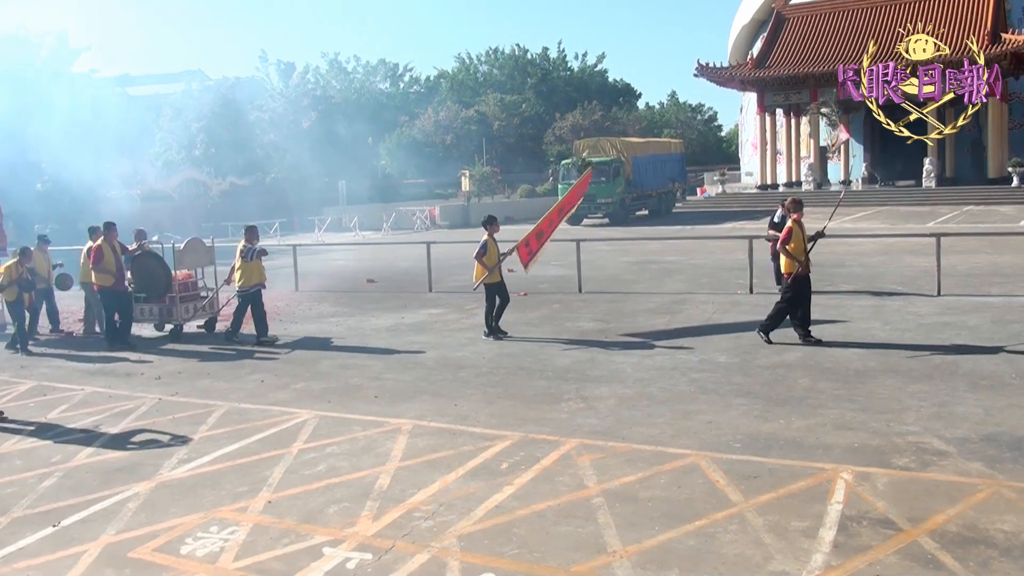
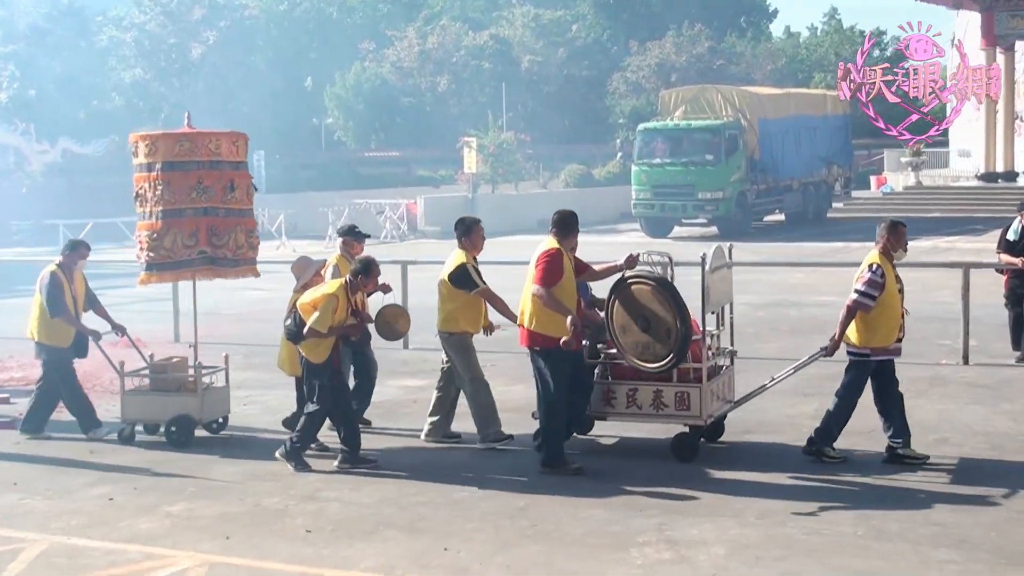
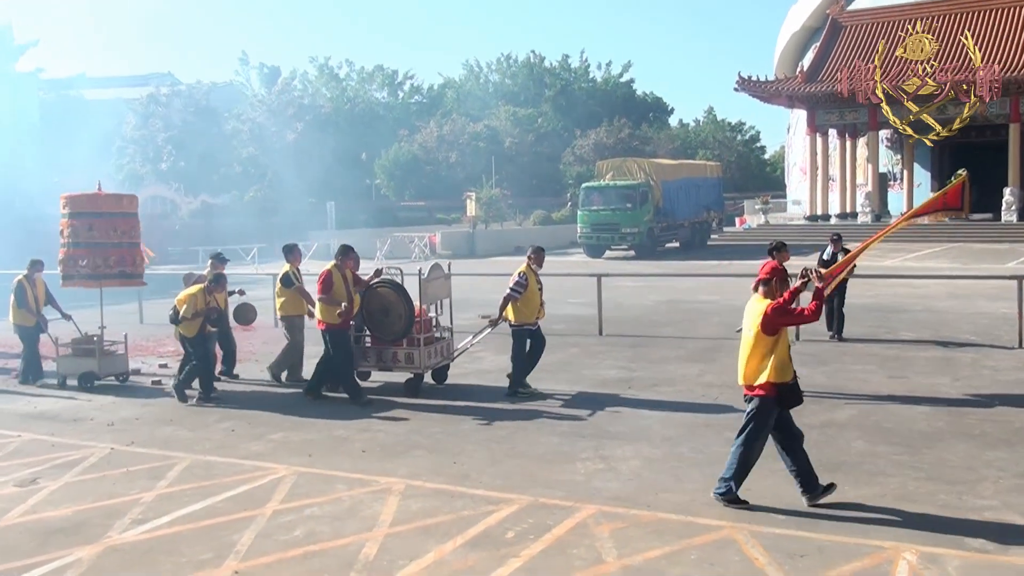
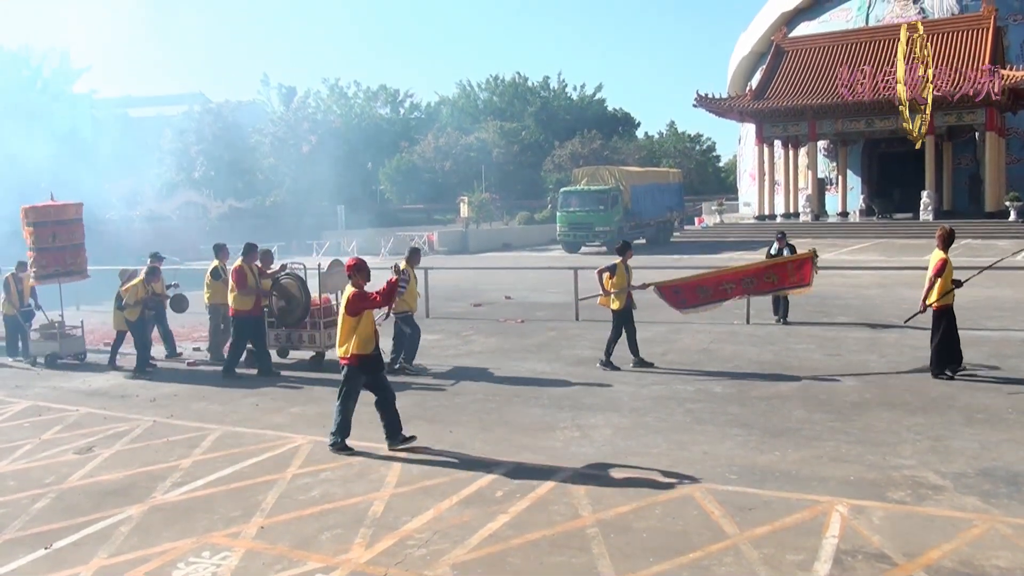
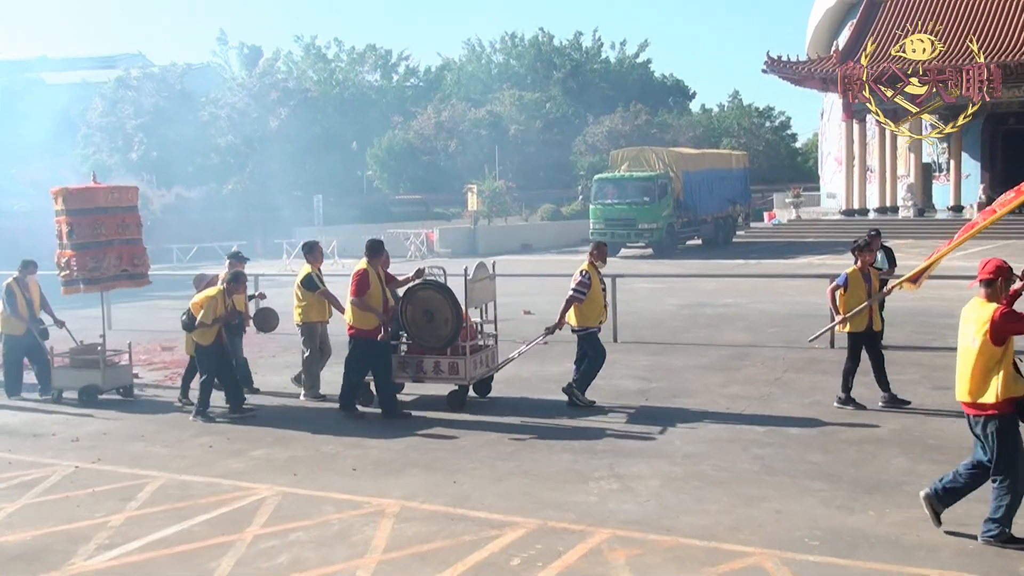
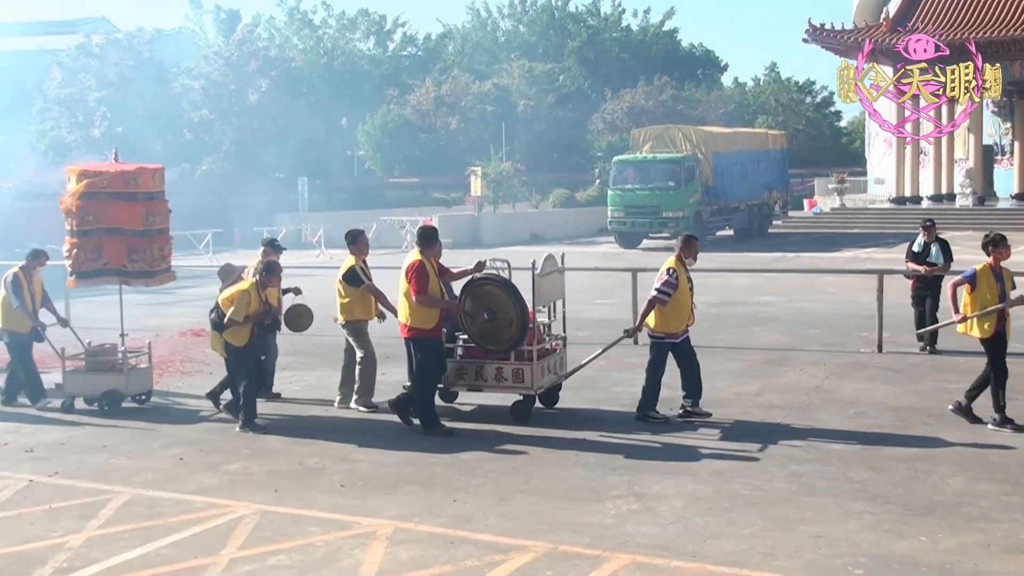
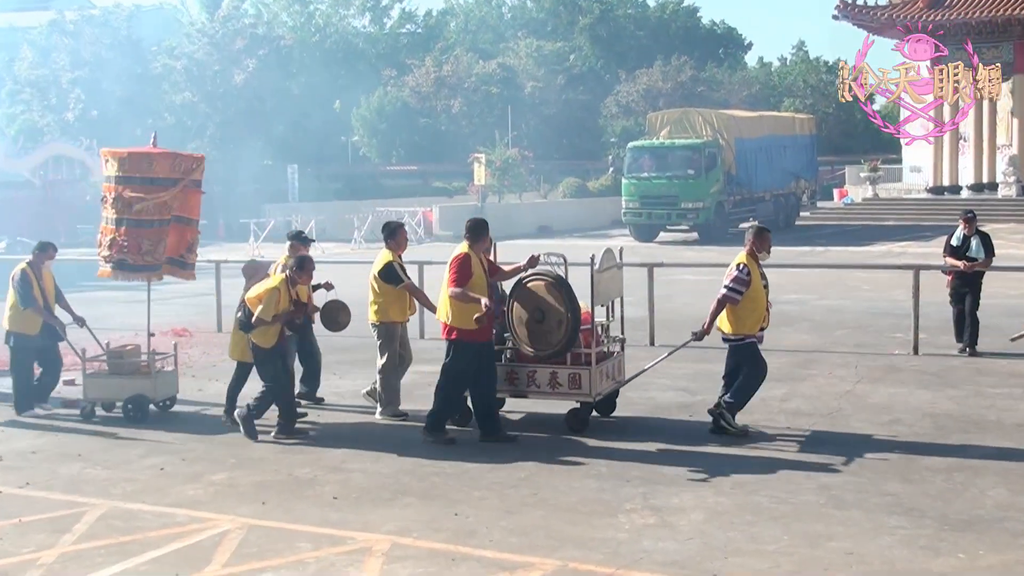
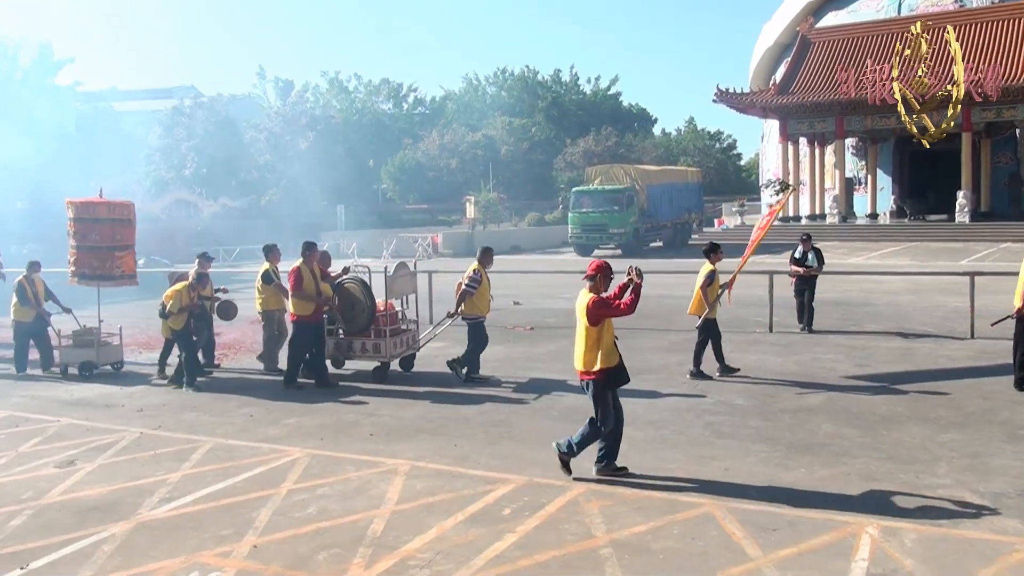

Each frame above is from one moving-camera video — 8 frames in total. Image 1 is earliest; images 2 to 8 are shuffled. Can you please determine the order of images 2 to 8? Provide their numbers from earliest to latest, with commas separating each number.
4, 8, 3, 5, 6, 7, 2
